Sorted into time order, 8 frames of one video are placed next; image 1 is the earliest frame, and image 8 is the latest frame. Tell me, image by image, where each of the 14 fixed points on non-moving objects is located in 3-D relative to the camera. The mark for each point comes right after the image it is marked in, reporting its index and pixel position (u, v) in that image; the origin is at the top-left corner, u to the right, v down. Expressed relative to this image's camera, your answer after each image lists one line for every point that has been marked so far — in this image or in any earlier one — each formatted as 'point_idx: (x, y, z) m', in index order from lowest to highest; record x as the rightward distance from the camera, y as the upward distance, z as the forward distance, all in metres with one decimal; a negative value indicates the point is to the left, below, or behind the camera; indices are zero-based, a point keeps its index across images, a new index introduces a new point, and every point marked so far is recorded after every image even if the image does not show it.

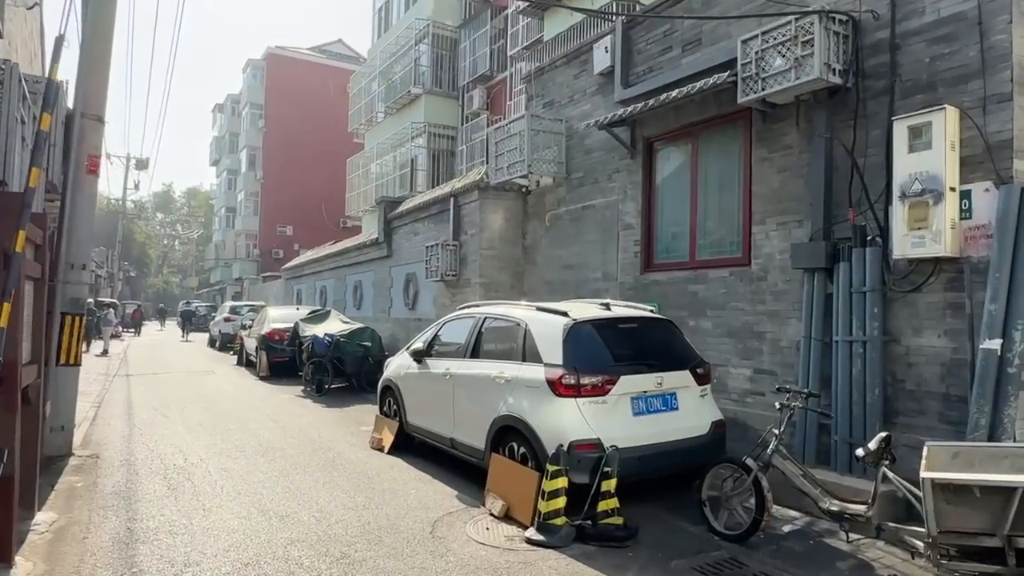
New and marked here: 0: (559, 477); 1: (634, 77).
0: (+0.4, -1.5, +5.3) m
1: (+1.6, +2.7, +8.9) m
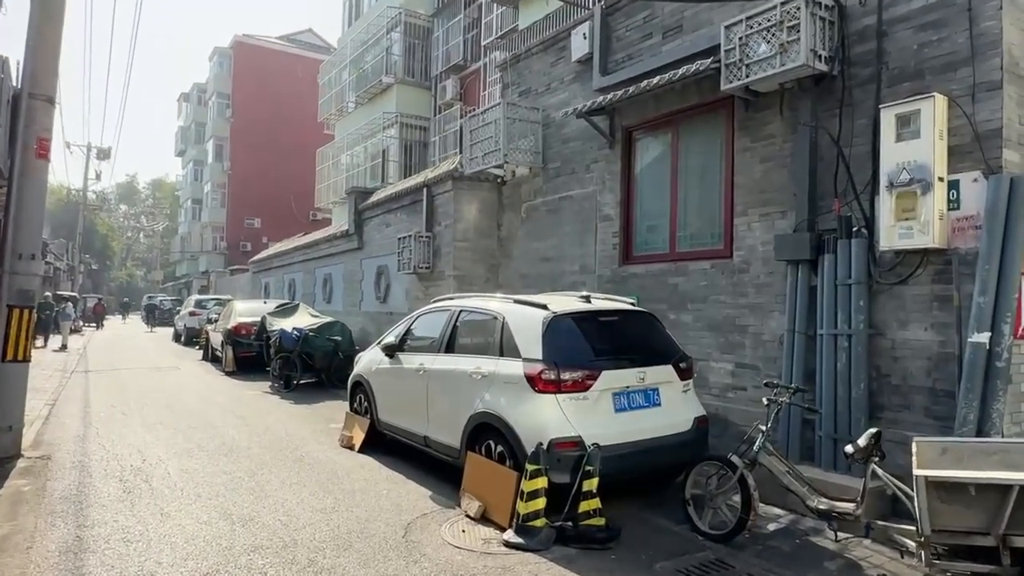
0: (+0.2, -1.4, +5.1) m
1: (+1.3, +2.8, +8.7) m
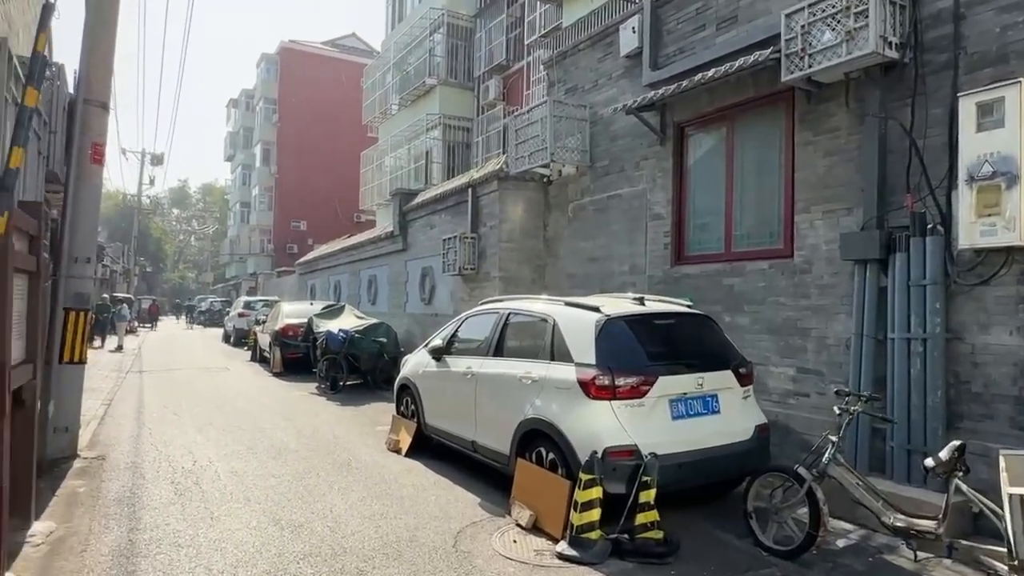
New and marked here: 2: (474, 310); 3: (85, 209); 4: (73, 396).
0: (+0.6, -1.4, +4.9) m
1: (+1.9, +2.8, +8.5) m
2: (-0.4, -0.2, +7.3) m
3: (-4.6, +0.9, +7.5) m
4: (-4.7, -1.2, +7.4) m
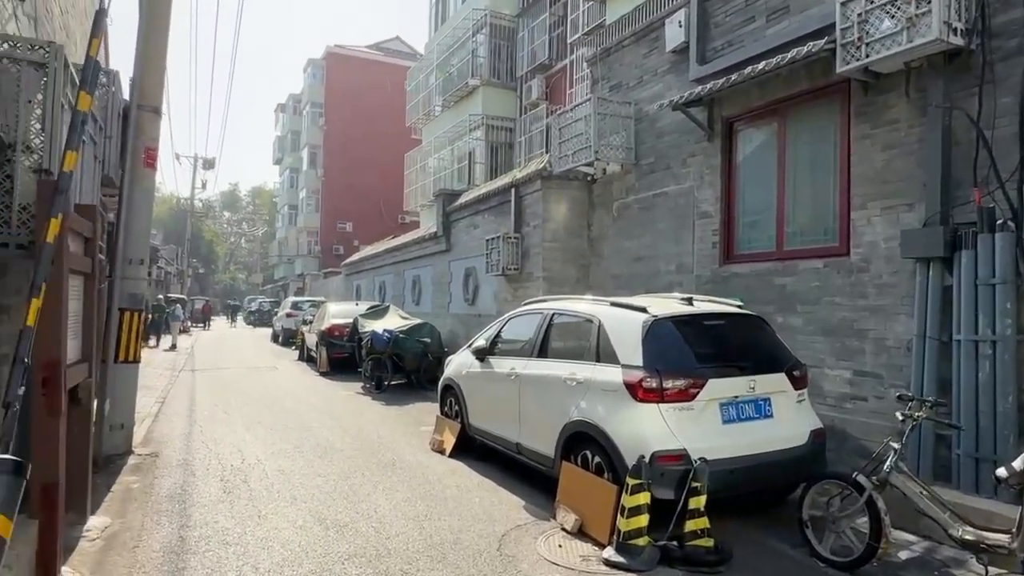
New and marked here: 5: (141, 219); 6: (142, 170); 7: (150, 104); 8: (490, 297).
0: (+0.9, -1.4, +4.8) m
1: (+2.4, +2.8, +8.2) m
2: (+0.1, -0.2, +7.3) m
3: (-4.2, +0.9, +7.7) m
4: (-4.2, -1.2, +7.6) m
5: (-4.1, +0.8, +7.7) m
6: (-4.1, +1.3, +7.7) m
7: (-4.0, +2.1, +7.7) m
8: (-0.4, -0.2, +12.6) m
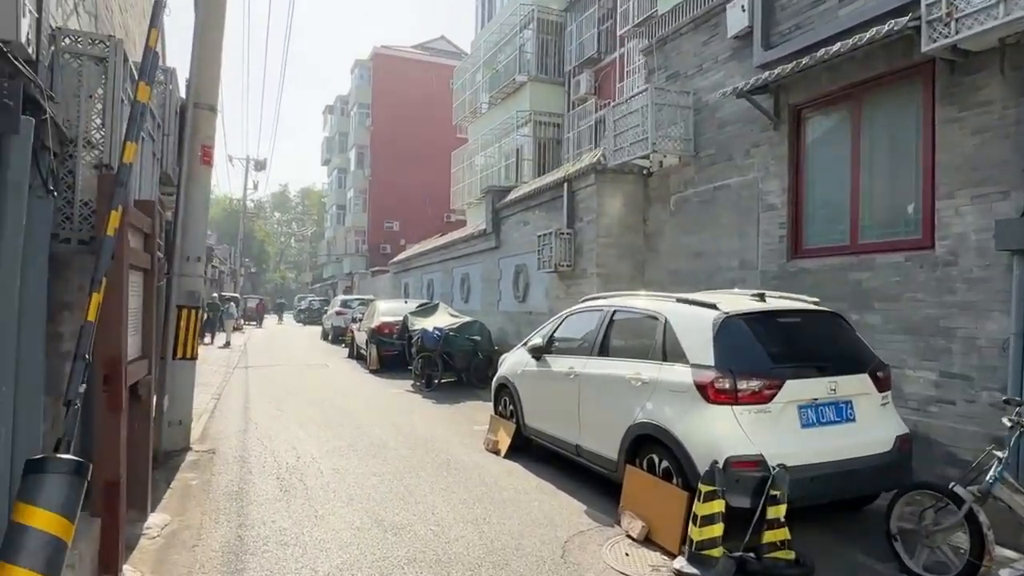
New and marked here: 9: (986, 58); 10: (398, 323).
0: (+1.3, -1.4, +4.5) m
1: (+3.0, +2.9, +7.9) m
2: (+0.7, -0.2, +7.0) m
3: (-3.5, +0.9, +7.7) m
4: (-3.6, -1.1, +7.6) m
5: (-3.5, +0.8, +7.7) m
6: (-3.5, +1.3, +7.7) m
7: (-3.4, +2.1, +7.7) m
8: (+0.5, -0.1, +12.4) m
9: (+3.9, +1.9, +5.6) m
10: (-2.7, -0.8, +16.3) m
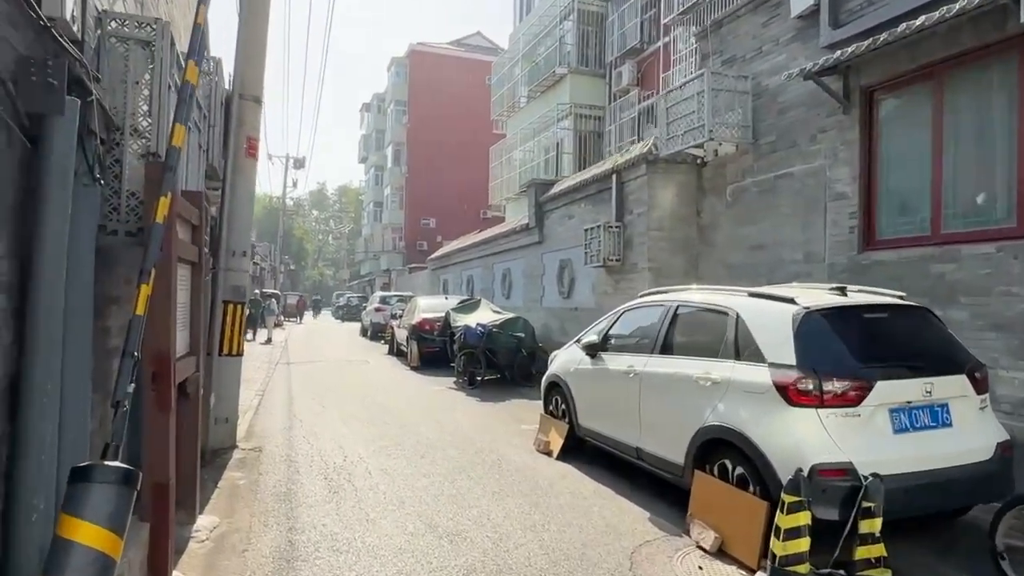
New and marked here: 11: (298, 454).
0: (+1.7, -1.3, +4.1) m
1: (+3.6, +2.9, +7.4) m
2: (+1.2, -0.1, +6.7) m
3: (-3.0, +0.9, +7.6) m
4: (-3.1, -1.1, +7.5) m
5: (-3.0, +0.9, +7.6) m
6: (-2.9, +1.4, +7.6) m
7: (-2.9, +2.1, +7.6) m
8: (+1.3, 0.0, +12.0) m
9: (+4.3, +1.9, +5.1) m
10: (-1.7, -0.7, +16.1) m
11: (-2.3, -1.8, +7.4) m
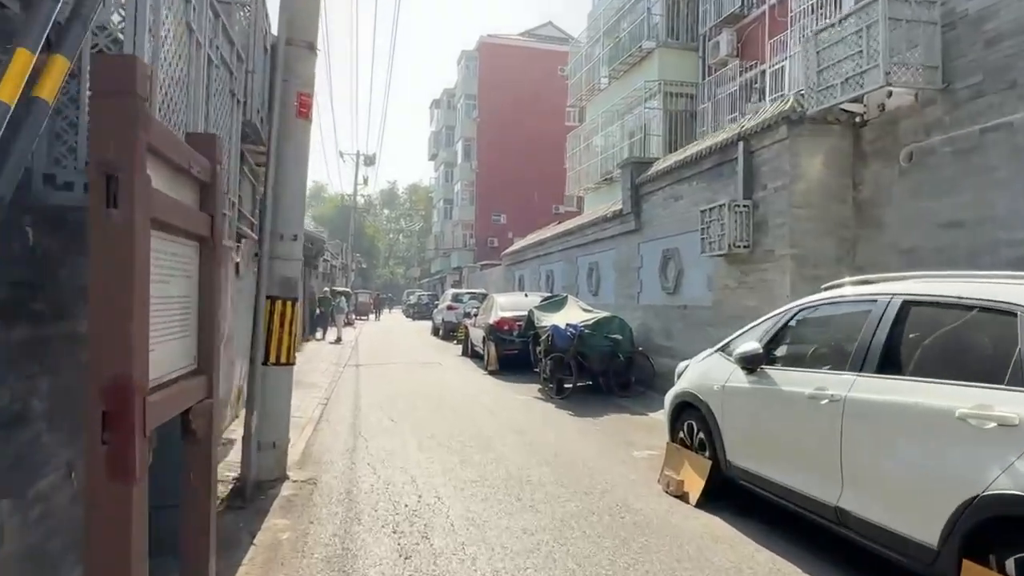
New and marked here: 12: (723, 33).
0: (+2.4, -1.3, +2.2) m
1: (+4.5, +3.0, +5.2) m
2: (+2.1, -0.1, +4.8) m
3: (-1.9, +1.0, +6.1) m
4: (-2.0, -1.0, +6.0) m
5: (-1.9, +0.9, +6.1) m
6: (-1.9, +1.5, +6.1) m
7: (-1.8, +2.2, +6.1) m
8: (+2.8, +0.1, +10.1) m
9: (+5.1, +2.0, +2.9) m
10: (+0.2, -0.6, +14.4) m
11: (-1.3, -1.7, +5.8) m
12: (+5.7, +6.9, +18.6) m
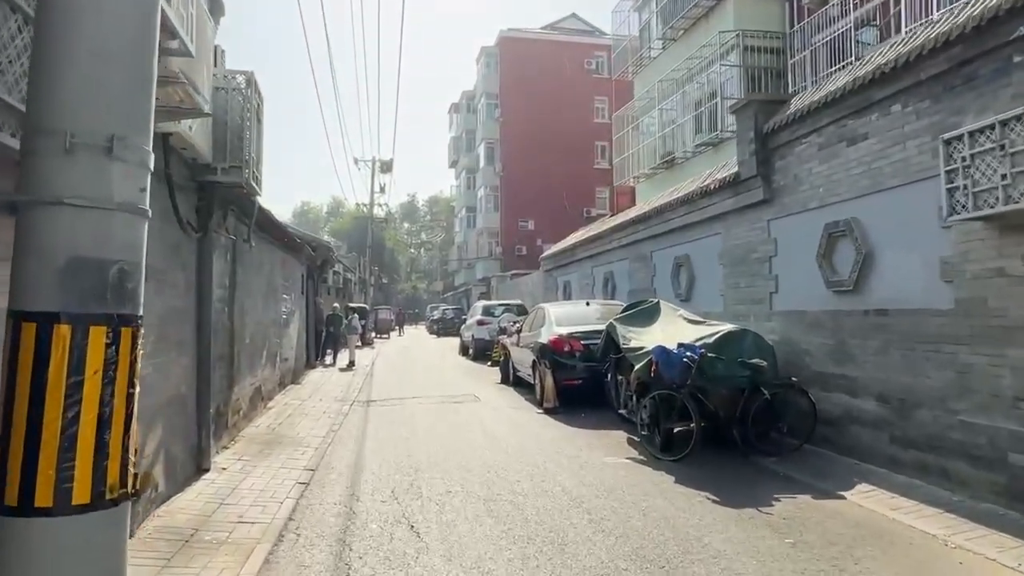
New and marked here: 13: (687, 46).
0: (+3.0, -1.1, -1.9) m
1: (+5.1, +3.2, +1.2) m
2: (+2.7, +0.1, +0.7) m
3: (-1.3, +1.0, +2.2) m
4: (-1.3, -1.0, +2.1) m
5: (-1.3, +0.9, +2.1) m
6: (-1.3, +1.5, +2.2) m
7: (-1.2, +2.2, +2.2) m
8: (+3.6, +0.1, +6.0) m
9: (+5.6, +2.3, -1.2) m
10: (+1.1, -0.7, +10.4) m
11: (-0.6, -1.7, +1.8) m
12: (+6.6, +6.9, +14.6) m
13: (+4.8, +6.6, +18.7) m
